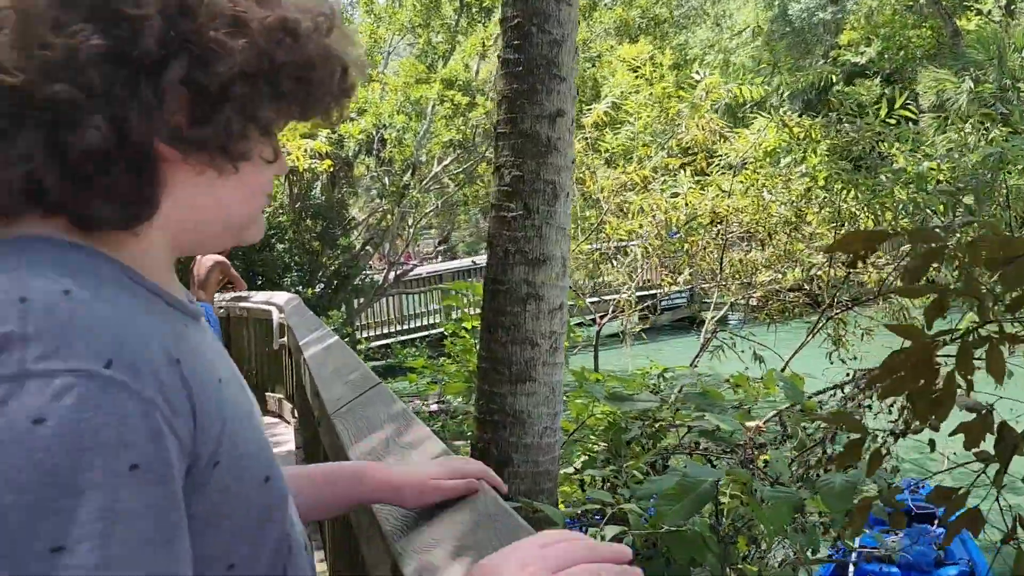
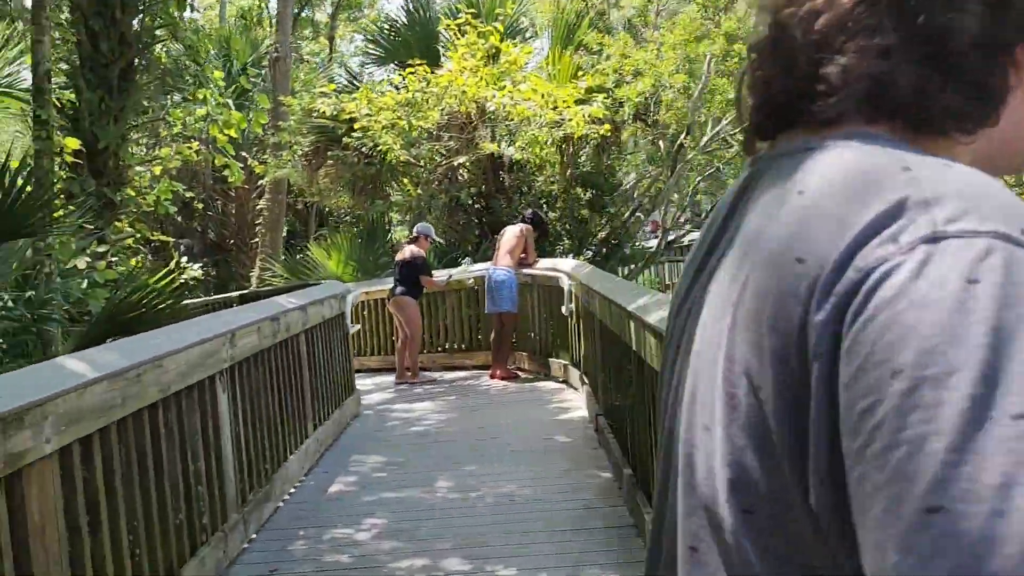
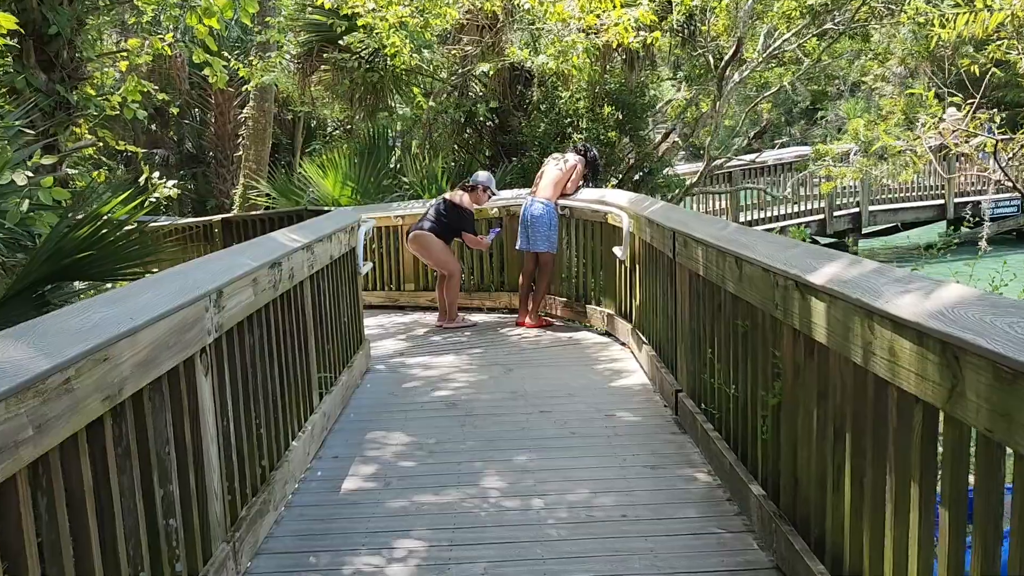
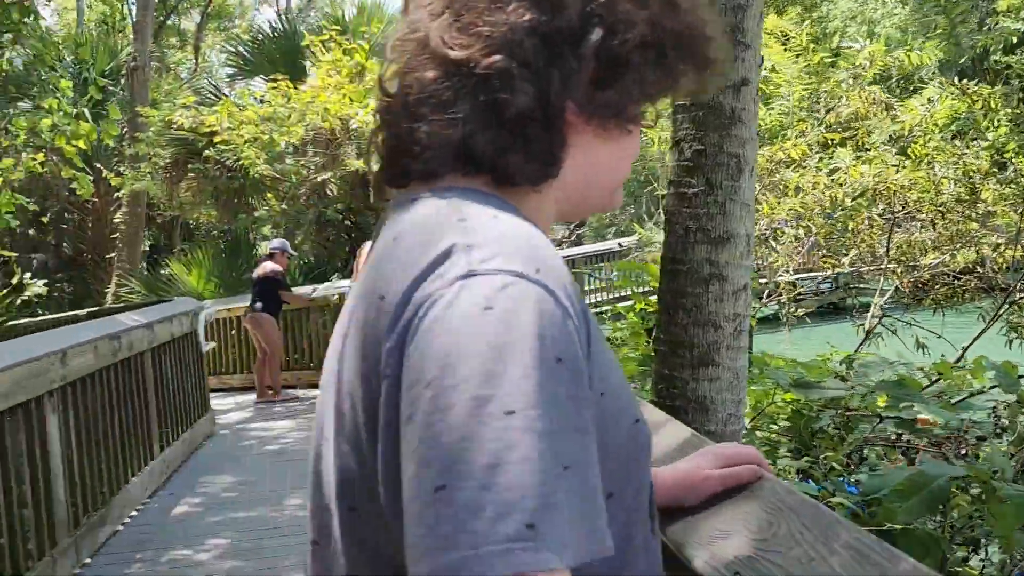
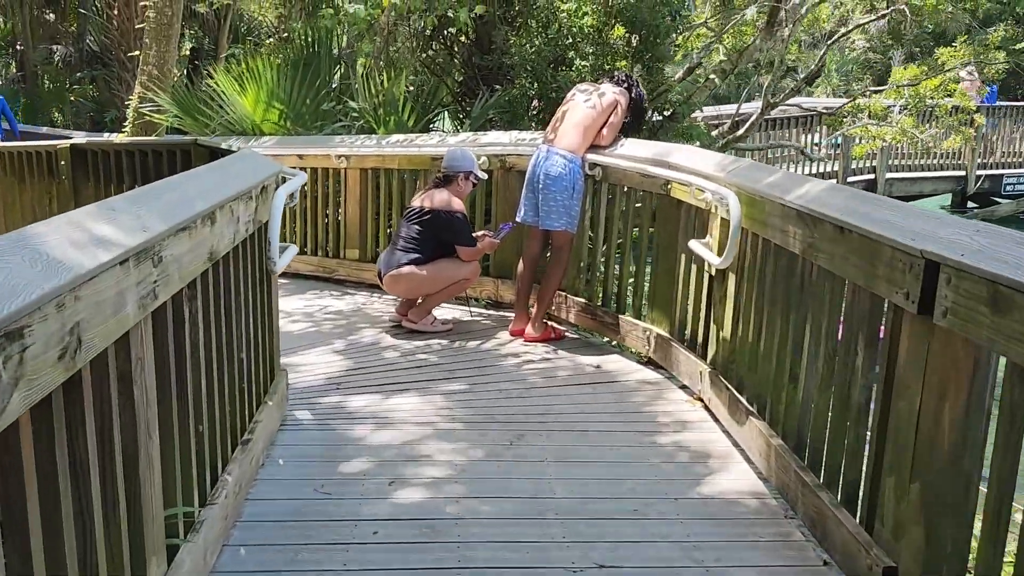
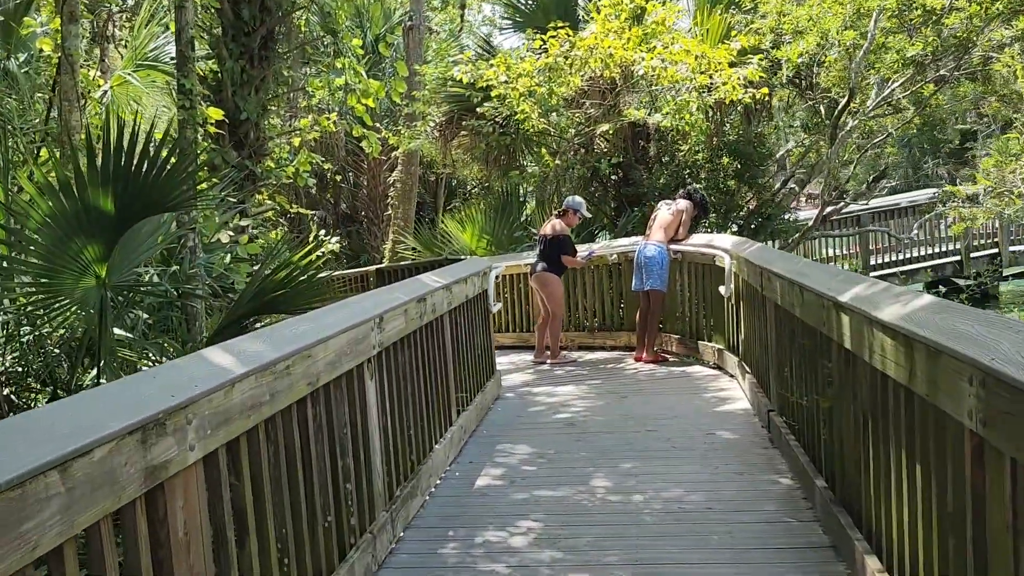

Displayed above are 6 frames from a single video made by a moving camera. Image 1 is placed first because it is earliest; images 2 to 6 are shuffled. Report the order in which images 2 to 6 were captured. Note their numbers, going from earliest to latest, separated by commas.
4, 2, 6, 3, 5
